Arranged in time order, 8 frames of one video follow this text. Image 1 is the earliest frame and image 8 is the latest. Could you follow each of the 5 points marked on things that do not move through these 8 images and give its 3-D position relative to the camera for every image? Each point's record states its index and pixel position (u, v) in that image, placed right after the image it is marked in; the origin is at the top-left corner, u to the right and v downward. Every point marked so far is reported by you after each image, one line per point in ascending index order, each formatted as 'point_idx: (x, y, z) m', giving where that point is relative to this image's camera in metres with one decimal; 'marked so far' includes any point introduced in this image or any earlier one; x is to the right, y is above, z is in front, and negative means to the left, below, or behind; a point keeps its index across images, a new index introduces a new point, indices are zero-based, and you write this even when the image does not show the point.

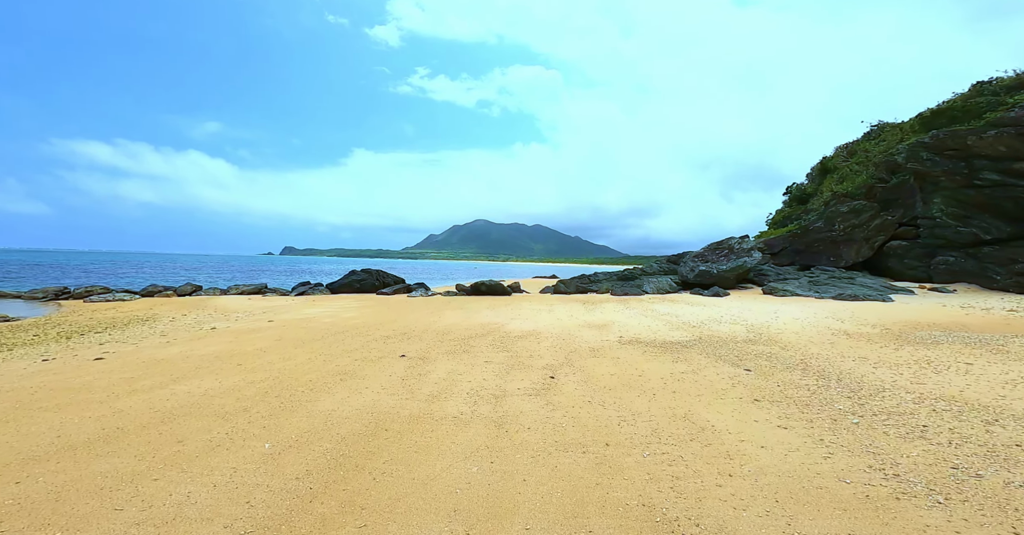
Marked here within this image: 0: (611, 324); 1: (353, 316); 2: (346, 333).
0: (+3.3, -1.9, +14.4) m
1: (-6.4, -2.0, +17.8) m
2: (-5.1, -2.0, +13.4) m
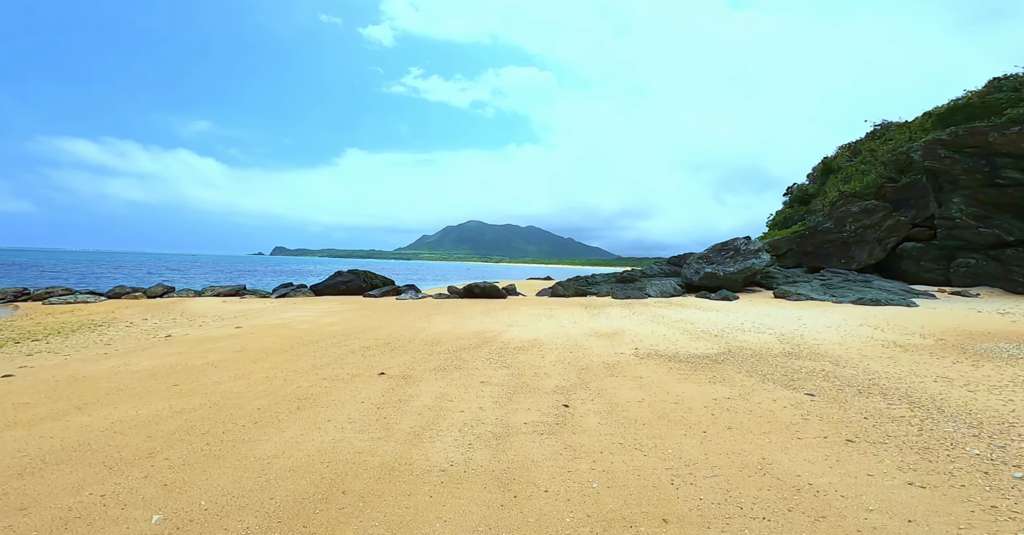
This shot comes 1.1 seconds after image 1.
0: (+3.2, -1.9, +12.8) m
1: (-6.5, -2.0, +16.1) m
2: (-5.2, -2.0, +11.7) m
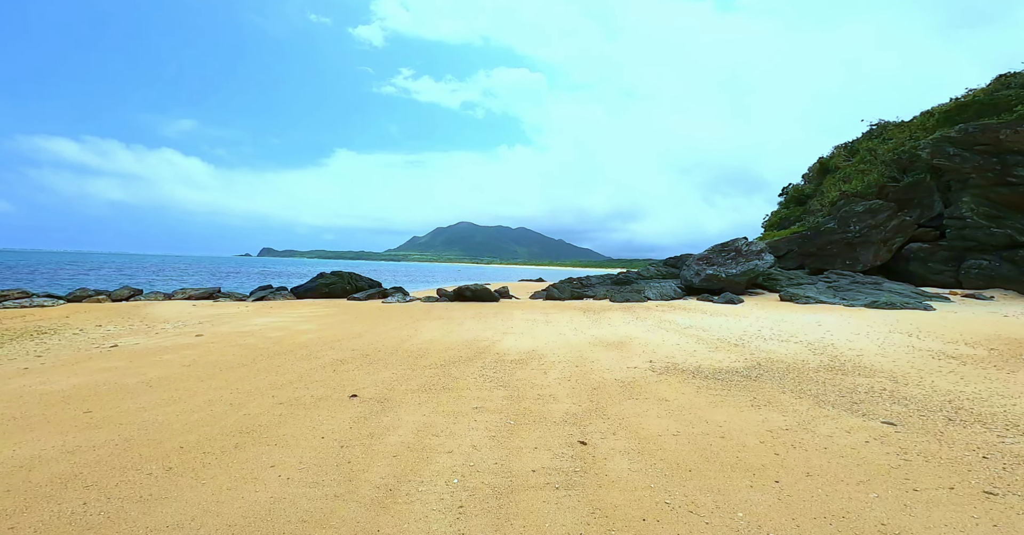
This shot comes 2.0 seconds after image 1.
0: (+3.1, -1.9, +11.5) m
1: (-6.7, -2.0, +14.6) m
2: (-5.3, -2.0, +10.2) m
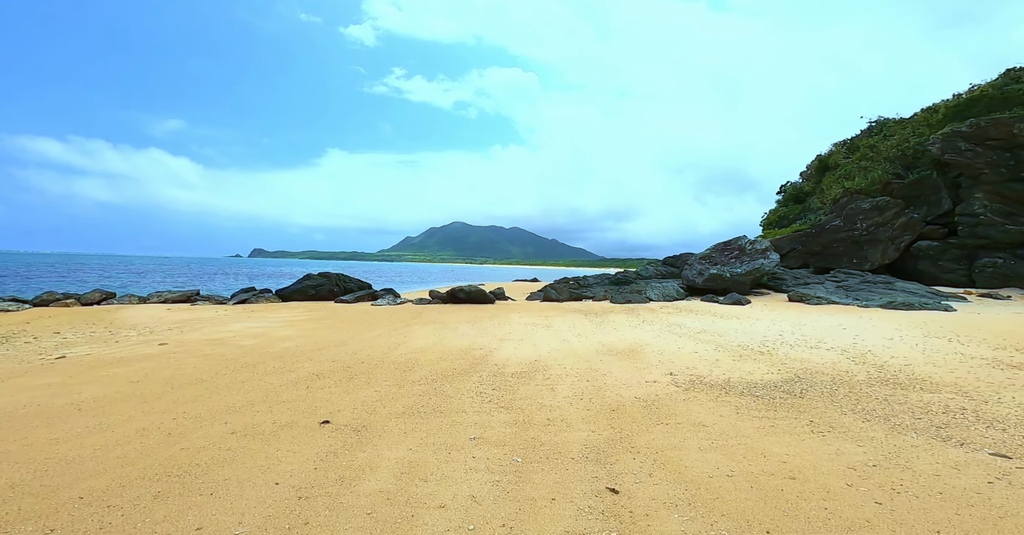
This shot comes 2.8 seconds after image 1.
0: (+3.1, -1.9, +10.4) m
1: (-6.8, -2.1, +13.3) m
2: (-5.3, -2.0, +9.0) m
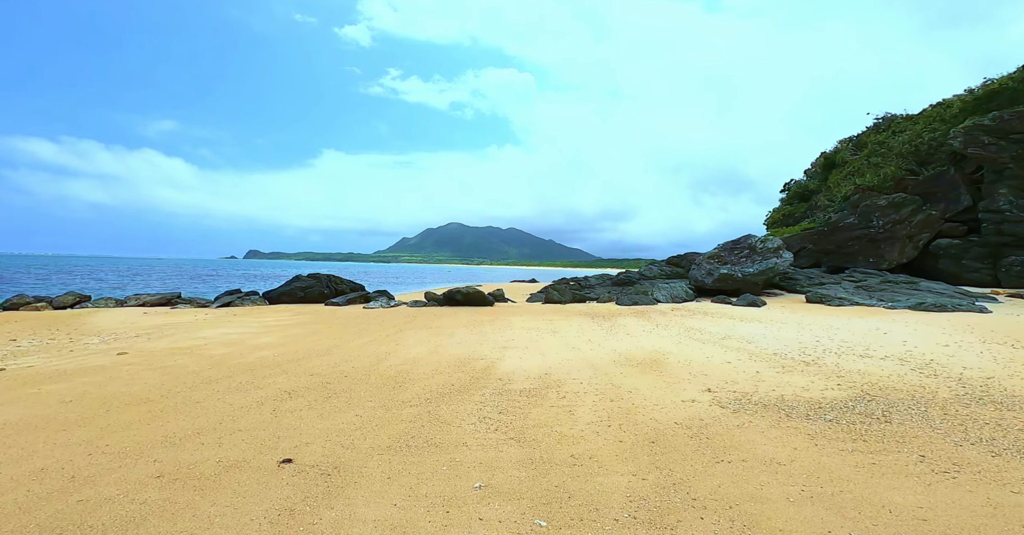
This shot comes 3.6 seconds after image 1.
0: (+3.2, -1.9, +9.2) m
1: (-6.7, -2.1, +12.0) m
2: (-5.1, -2.0, +7.7) m
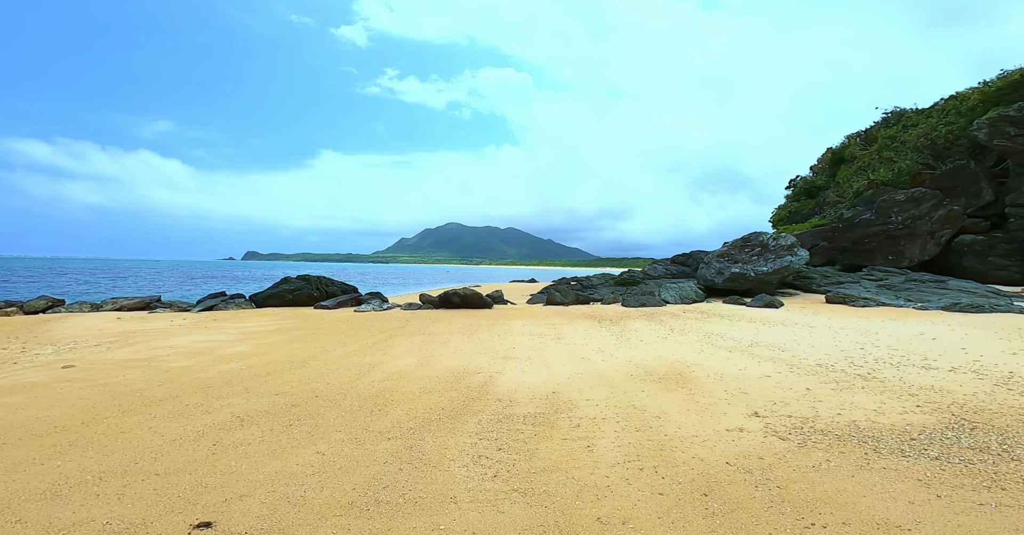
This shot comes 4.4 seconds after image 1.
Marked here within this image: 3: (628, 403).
0: (+3.2, -1.8, +7.9) m
1: (-6.7, -2.1, +10.7) m
2: (-5.1, -2.0, +6.4) m
3: (+1.7, -1.9, +6.4) m
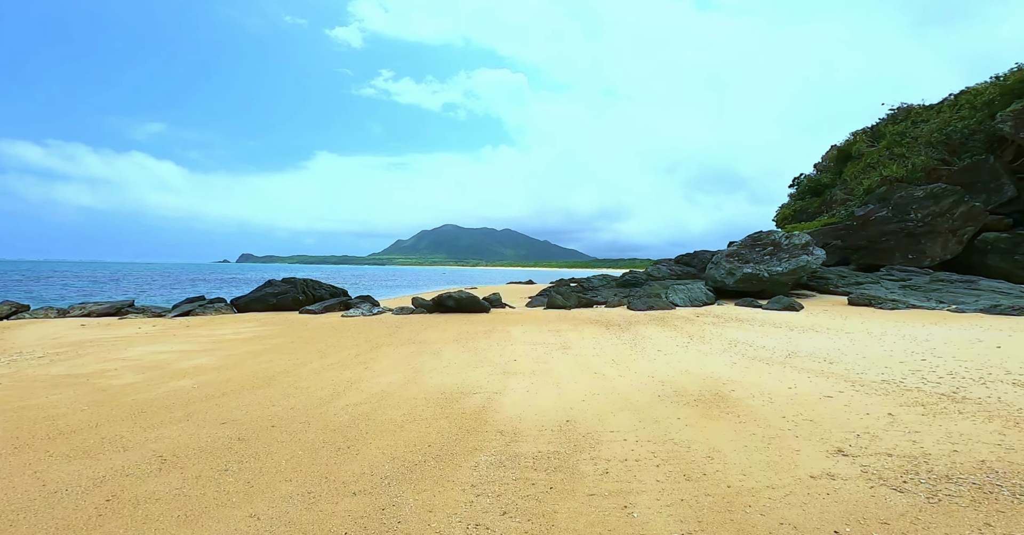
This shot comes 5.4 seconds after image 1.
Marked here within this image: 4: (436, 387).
0: (+3.3, -1.8, +6.6) m
1: (-6.6, -2.1, +9.3) m
2: (-5.0, -2.0, +5.0) m
3: (+1.8, -1.9, +5.0) m
4: (-1.3, -2.0, +7.4) m
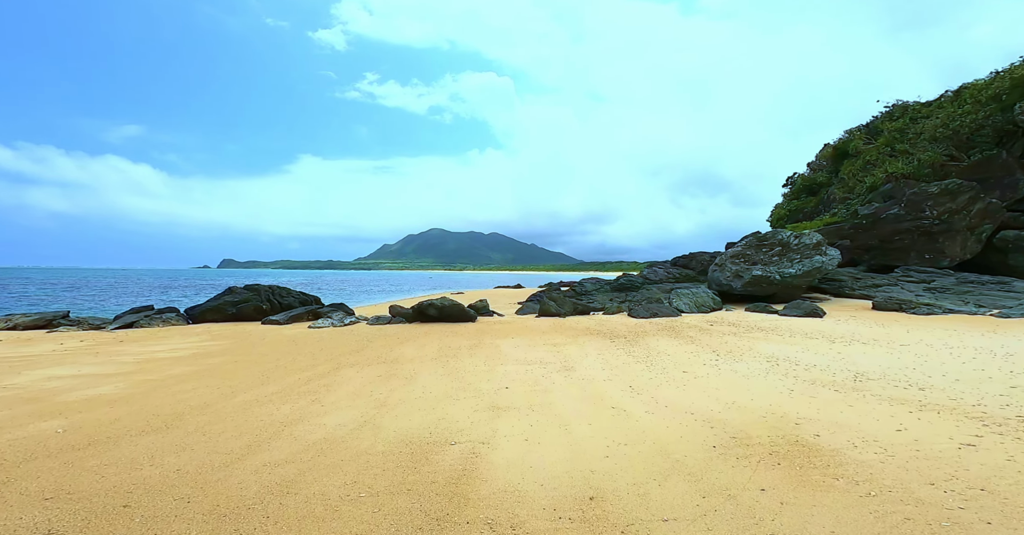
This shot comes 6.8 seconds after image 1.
0: (+3.2, -1.8, +4.7) m
1: (-6.8, -2.2, +7.2) m
2: (-5.0, -2.0, +2.9) m
3: (+1.7, -1.9, +3.1) m
4: (-1.4, -2.0, +5.4) m
